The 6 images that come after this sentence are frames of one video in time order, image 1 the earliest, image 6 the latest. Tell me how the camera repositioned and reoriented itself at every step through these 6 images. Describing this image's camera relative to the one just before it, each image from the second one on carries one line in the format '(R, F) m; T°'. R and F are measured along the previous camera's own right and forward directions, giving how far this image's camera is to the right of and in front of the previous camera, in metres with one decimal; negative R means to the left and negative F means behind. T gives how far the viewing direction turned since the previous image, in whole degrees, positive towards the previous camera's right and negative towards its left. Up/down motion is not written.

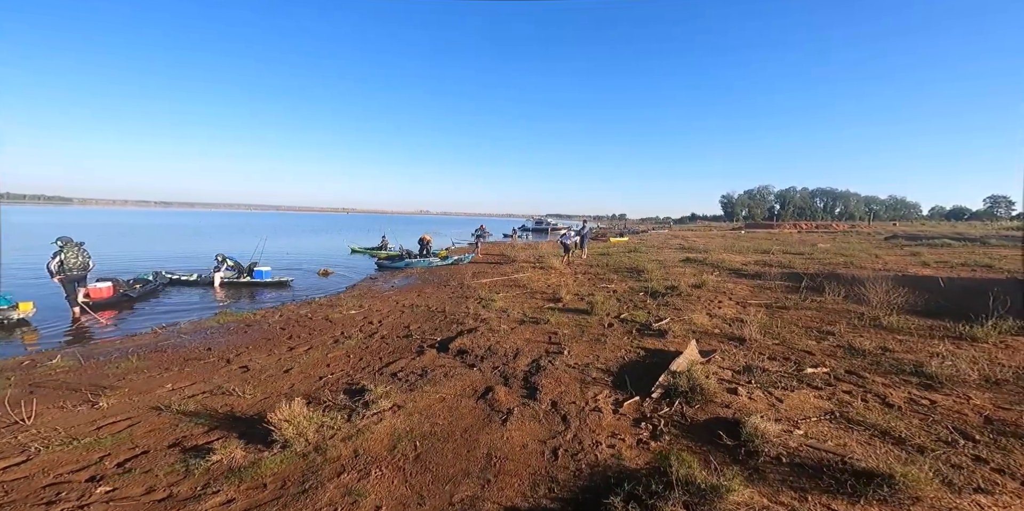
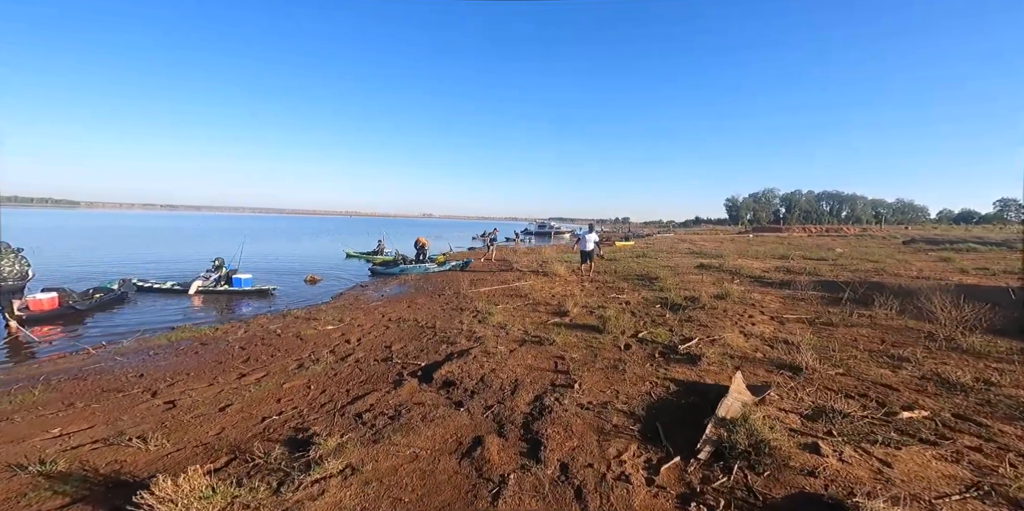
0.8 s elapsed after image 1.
(+0.1, +1.3) m; -1°
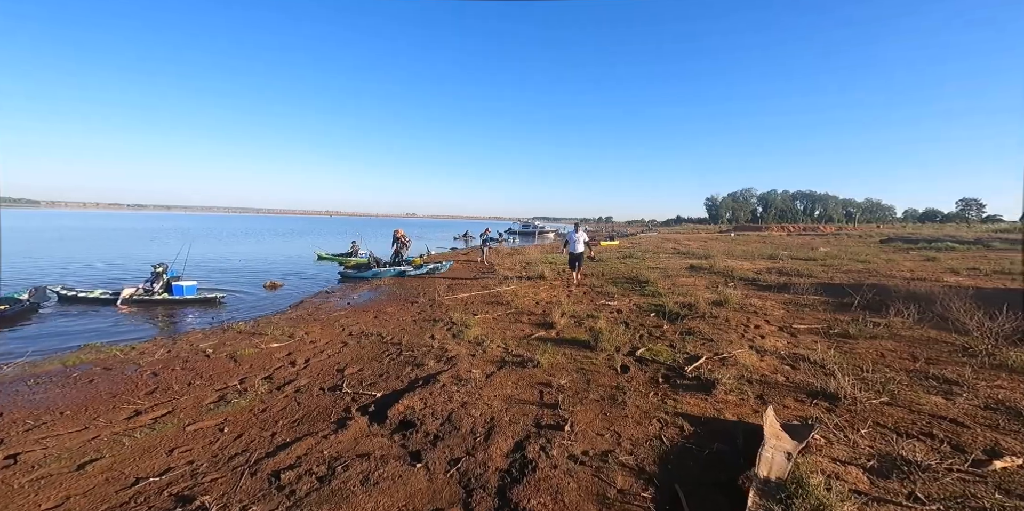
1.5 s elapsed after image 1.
(+0.1, +1.1) m; +2°
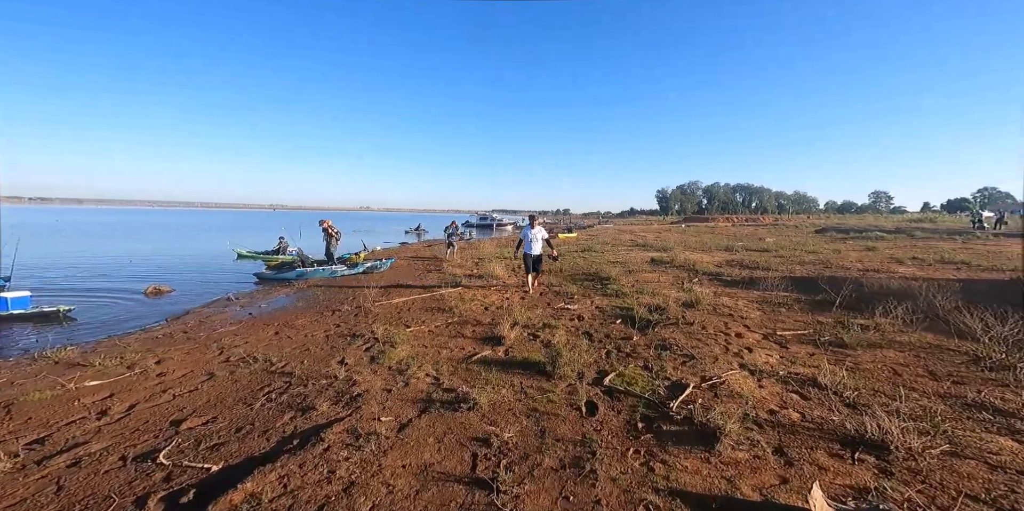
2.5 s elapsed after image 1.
(+0.3, +1.7) m; +6°
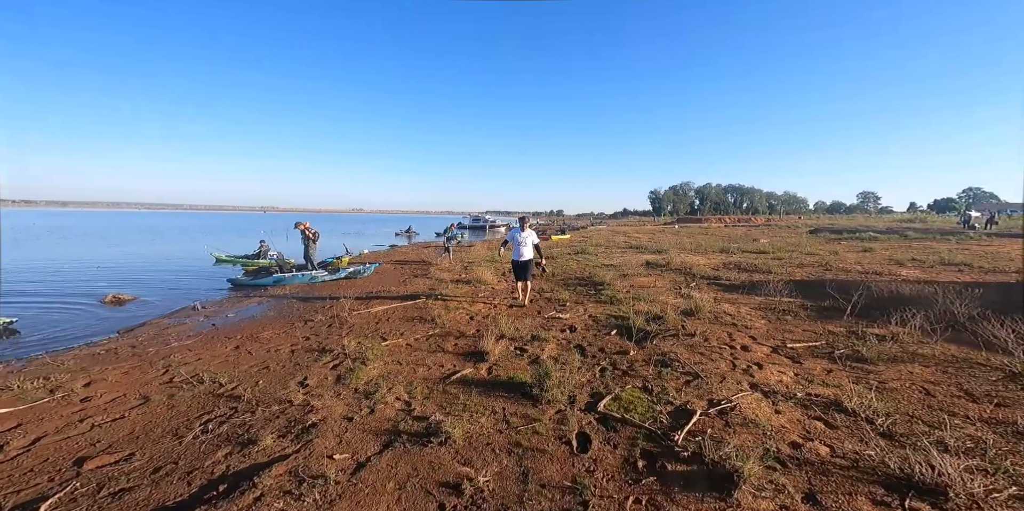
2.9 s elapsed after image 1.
(+0.2, +0.7) m; +1°
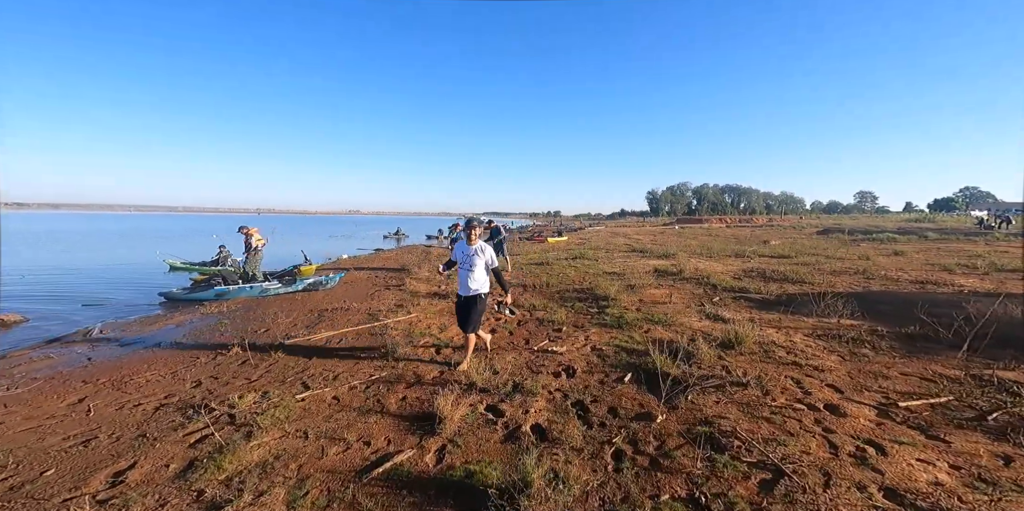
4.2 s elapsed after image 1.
(+0.3, +2.2) m; 0°
